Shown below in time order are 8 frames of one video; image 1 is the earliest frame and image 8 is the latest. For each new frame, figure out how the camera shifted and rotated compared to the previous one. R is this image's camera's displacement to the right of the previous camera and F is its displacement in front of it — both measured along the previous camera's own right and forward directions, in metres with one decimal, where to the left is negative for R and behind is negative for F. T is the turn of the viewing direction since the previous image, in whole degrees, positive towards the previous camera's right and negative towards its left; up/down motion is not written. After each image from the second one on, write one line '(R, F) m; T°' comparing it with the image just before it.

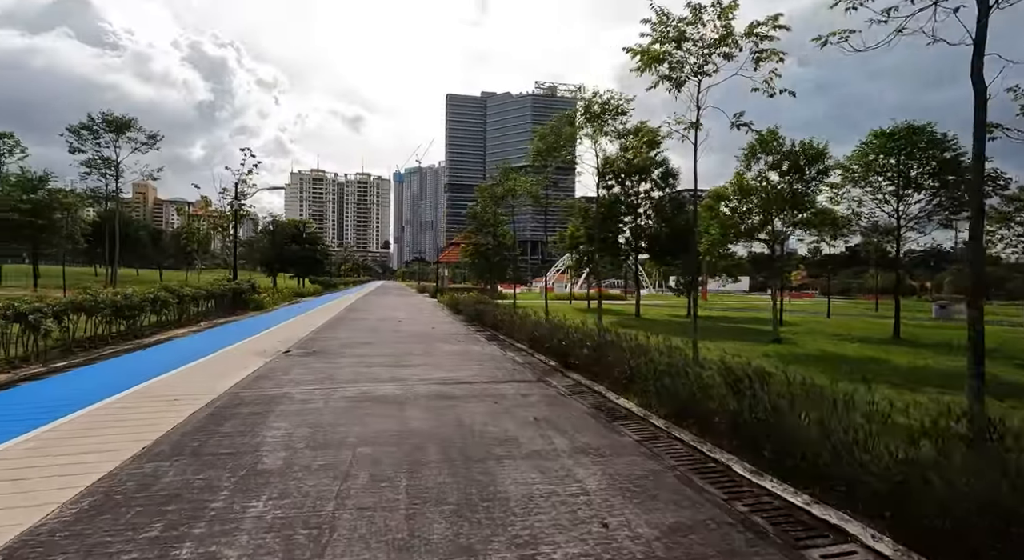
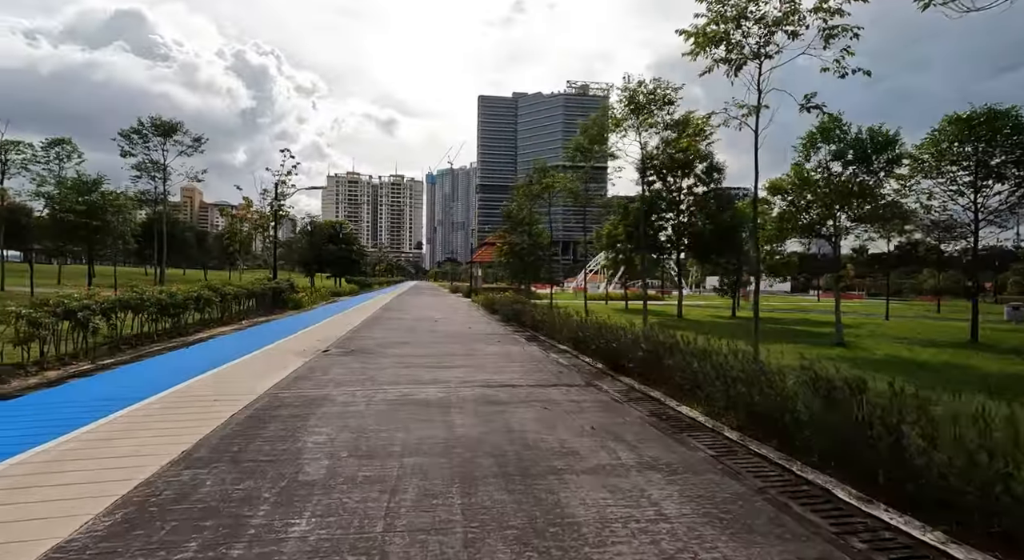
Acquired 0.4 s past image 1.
(-0.3, +0.5) m; -4°
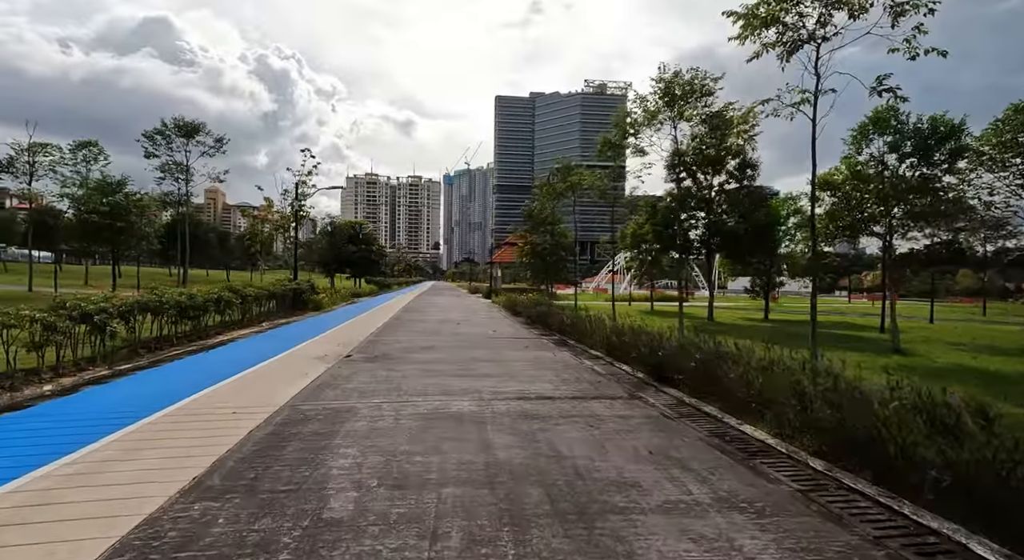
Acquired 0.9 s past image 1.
(-0.3, +0.6) m; -2°
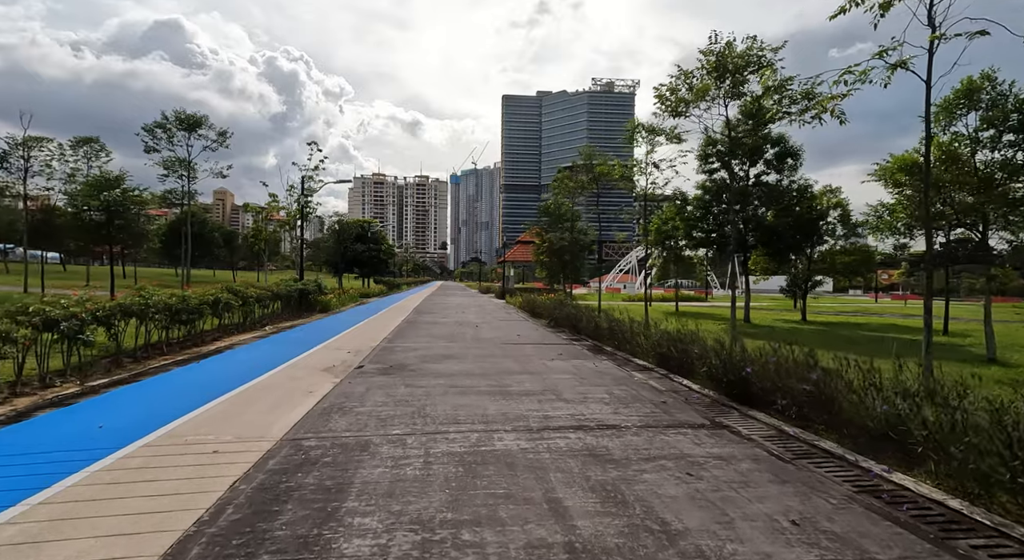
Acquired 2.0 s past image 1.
(-0.6, +1.5) m; -1°
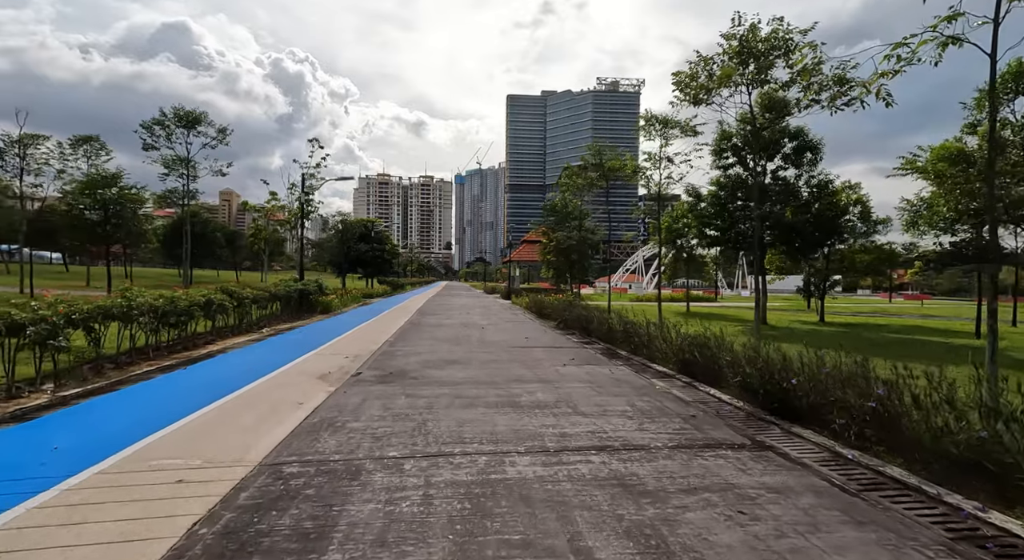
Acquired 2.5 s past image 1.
(-0.1, +0.8) m; -1°
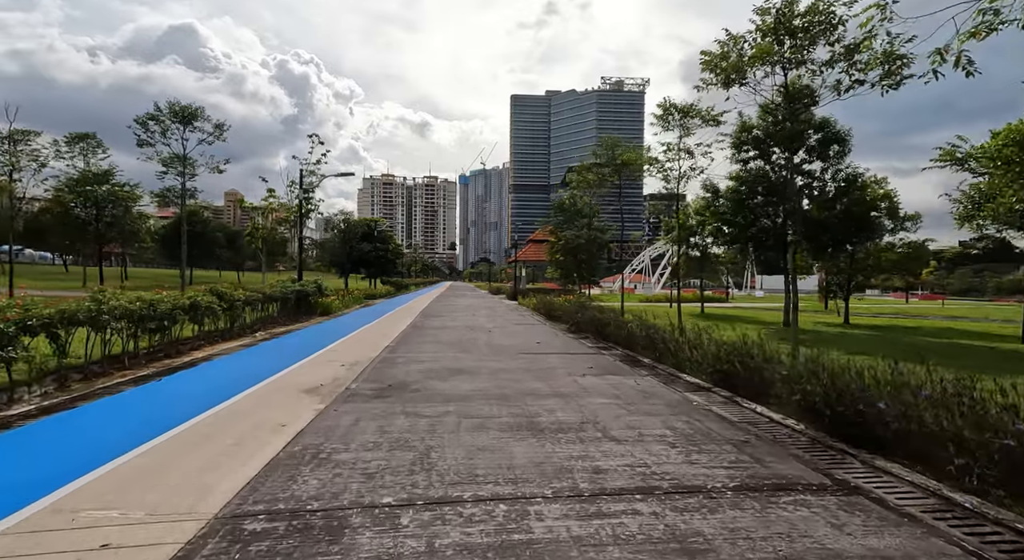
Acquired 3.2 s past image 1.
(-0.2, +1.0) m; 0°
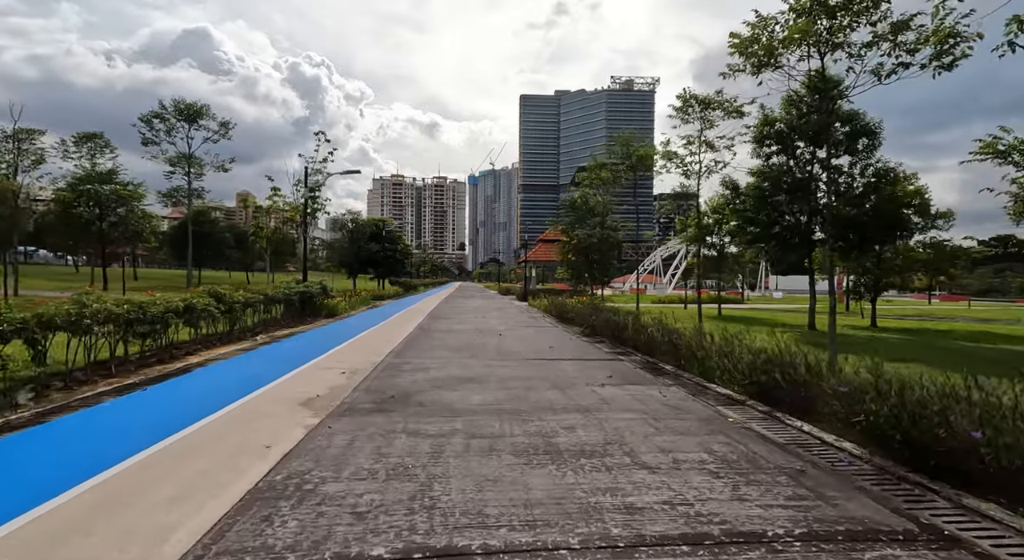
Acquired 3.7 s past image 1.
(-0.1, +0.7) m; -1°
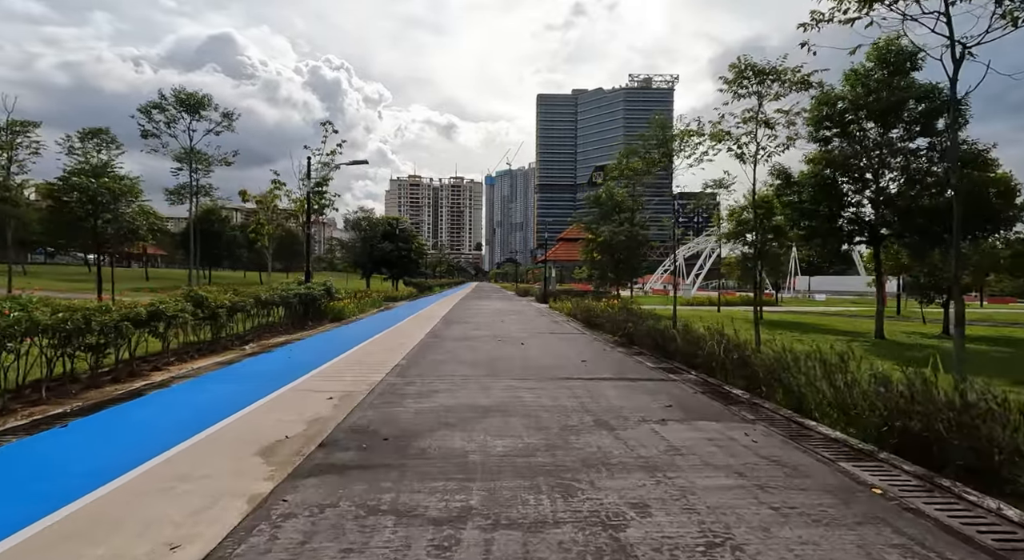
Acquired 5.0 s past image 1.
(-0.2, +2.0) m; -2°
